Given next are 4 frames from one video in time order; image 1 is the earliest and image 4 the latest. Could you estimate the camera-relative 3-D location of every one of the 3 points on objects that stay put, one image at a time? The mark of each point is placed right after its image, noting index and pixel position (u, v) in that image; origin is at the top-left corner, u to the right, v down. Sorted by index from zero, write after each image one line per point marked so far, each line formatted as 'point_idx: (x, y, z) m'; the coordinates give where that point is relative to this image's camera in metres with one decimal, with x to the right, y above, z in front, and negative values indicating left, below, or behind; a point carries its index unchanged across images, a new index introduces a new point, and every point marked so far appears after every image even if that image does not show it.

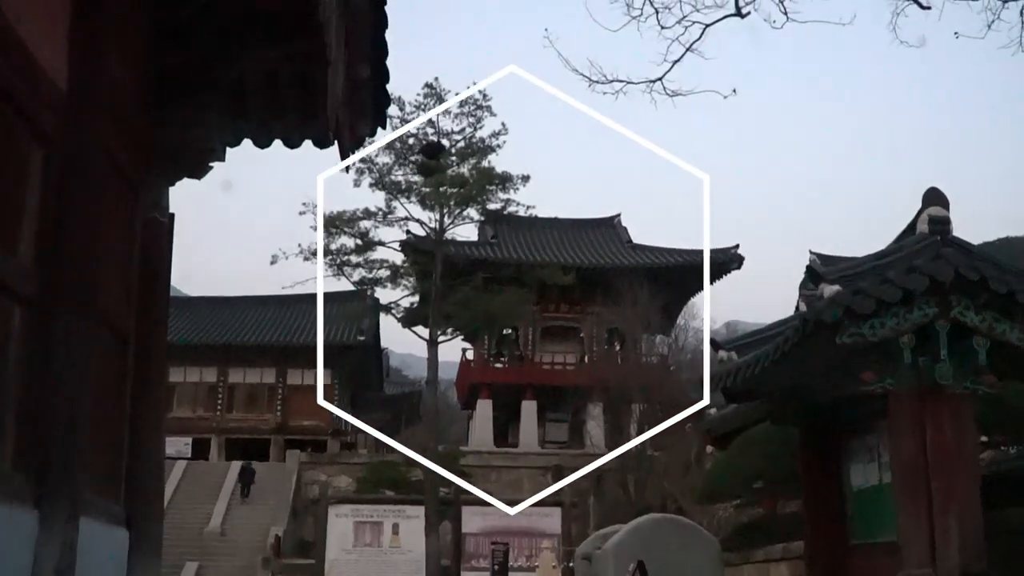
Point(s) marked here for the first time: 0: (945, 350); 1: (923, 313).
0: (+4.0, -0.6, +9.3) m
1: (+3.8, -0.2, +9.4) m
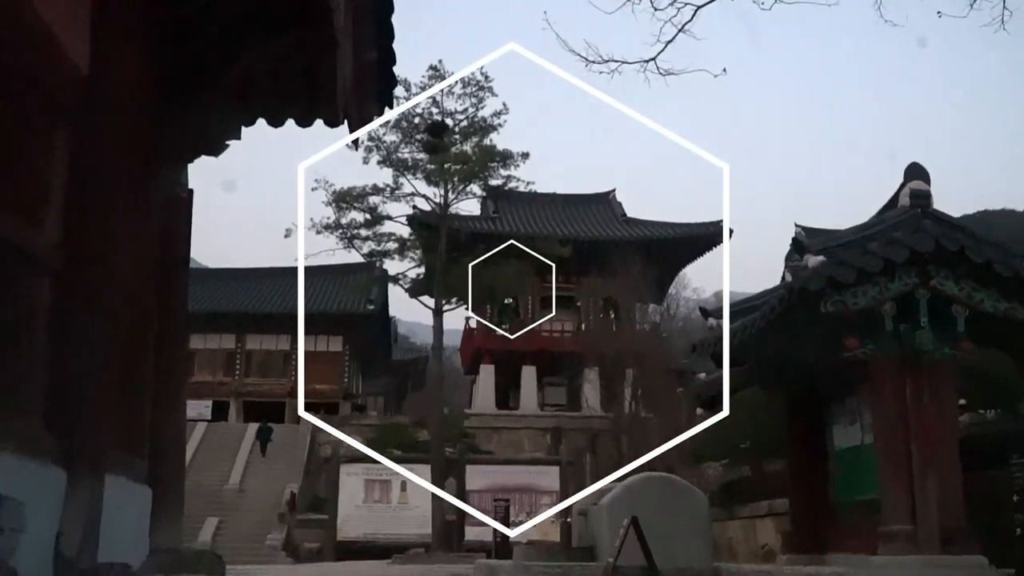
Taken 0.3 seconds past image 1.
0: (+4.0, -0.3, +9.9) m
1: (+3.8, 0.0, +9.9) m
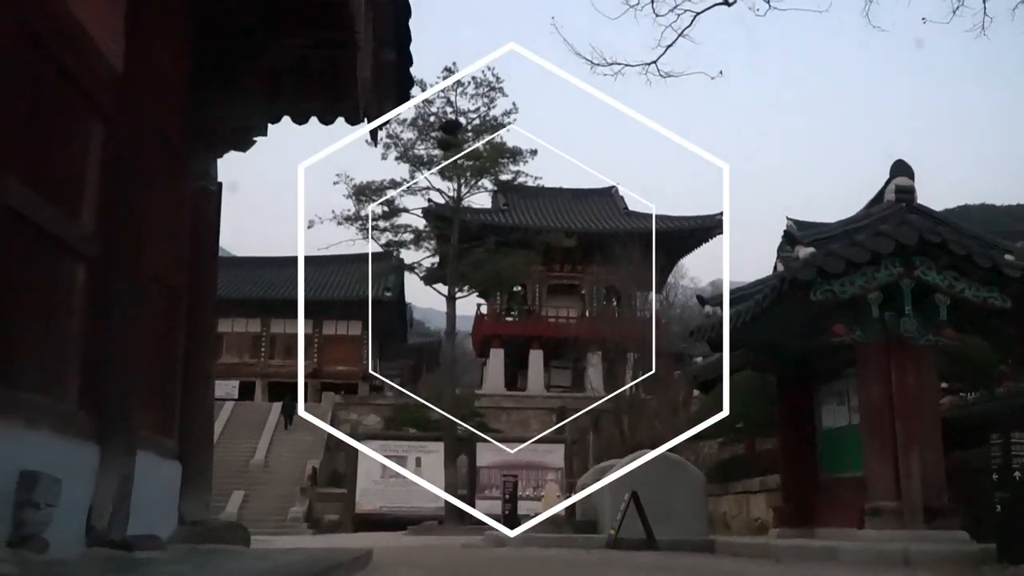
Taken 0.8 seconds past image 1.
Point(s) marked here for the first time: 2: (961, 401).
0: (+4.1, -0.2, +10.5) m
1: (+3.9, +0.2, +10.5) m
2: (+5.4, -1.4, +12.3) m
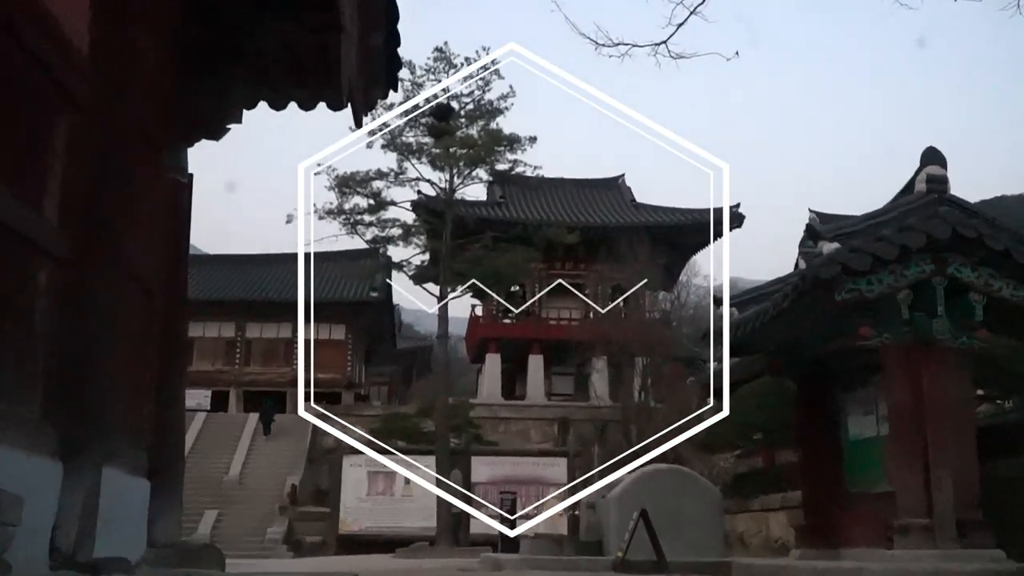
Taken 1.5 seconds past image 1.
0: (+4.1, -0.2, +9.6) m
1: (+3.9, +0.2, +9.7) m
2: (+5.4, -1.4, +11.4) m
